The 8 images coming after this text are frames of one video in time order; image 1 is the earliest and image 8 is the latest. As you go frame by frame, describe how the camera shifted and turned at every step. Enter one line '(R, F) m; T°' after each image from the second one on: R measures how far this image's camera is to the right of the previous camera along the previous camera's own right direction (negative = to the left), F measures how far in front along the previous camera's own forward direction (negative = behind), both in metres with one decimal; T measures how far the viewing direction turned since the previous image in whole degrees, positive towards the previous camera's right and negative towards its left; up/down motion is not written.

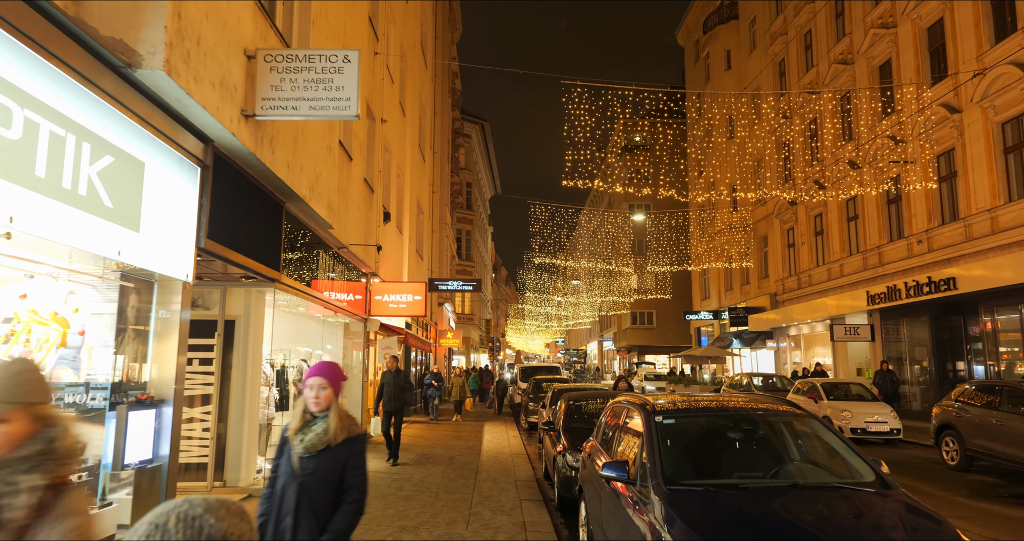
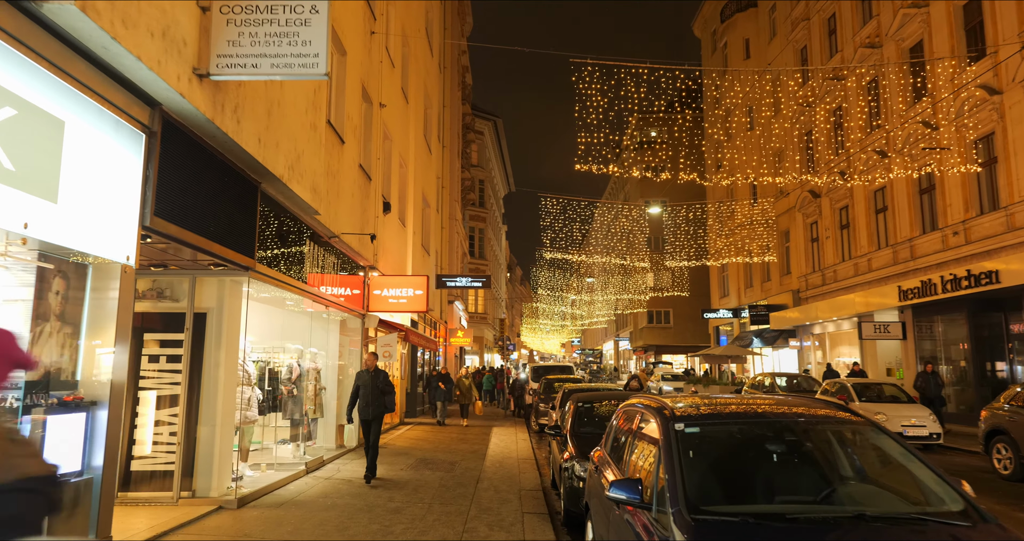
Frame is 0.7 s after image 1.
(+0.2, +1.0) m; -1°
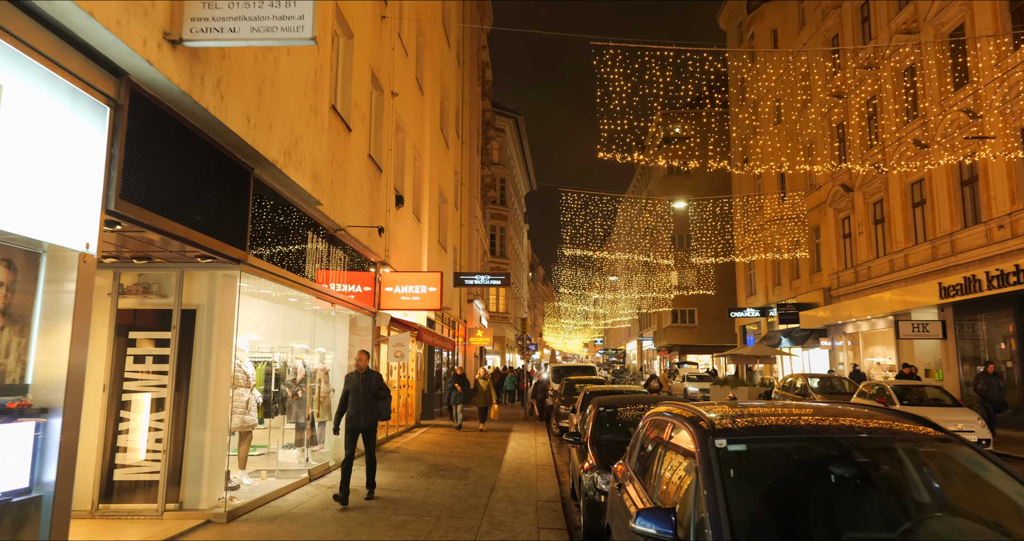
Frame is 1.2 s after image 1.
(+0.1, +0.7) m; -2°
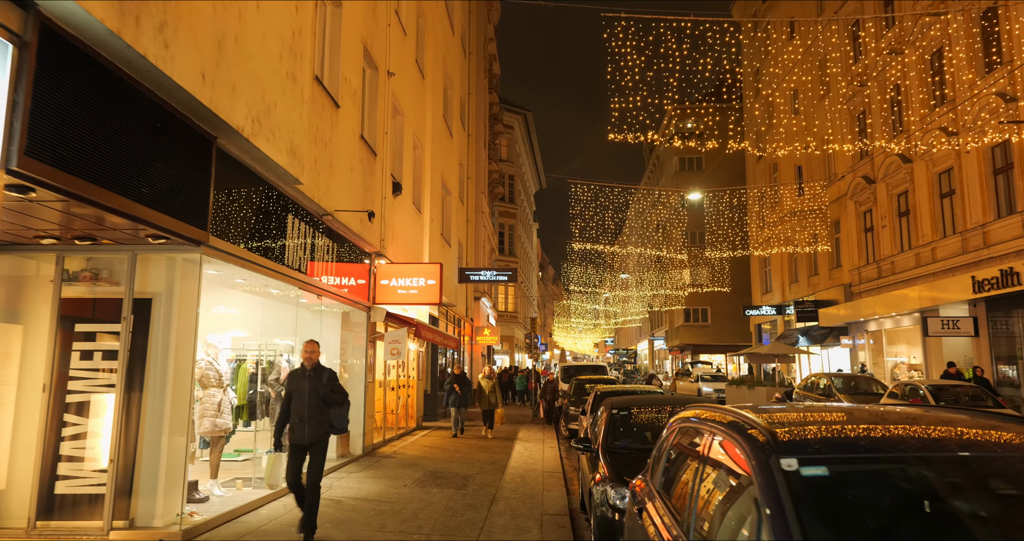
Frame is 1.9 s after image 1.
(+0.1, +1.0) m; -1°
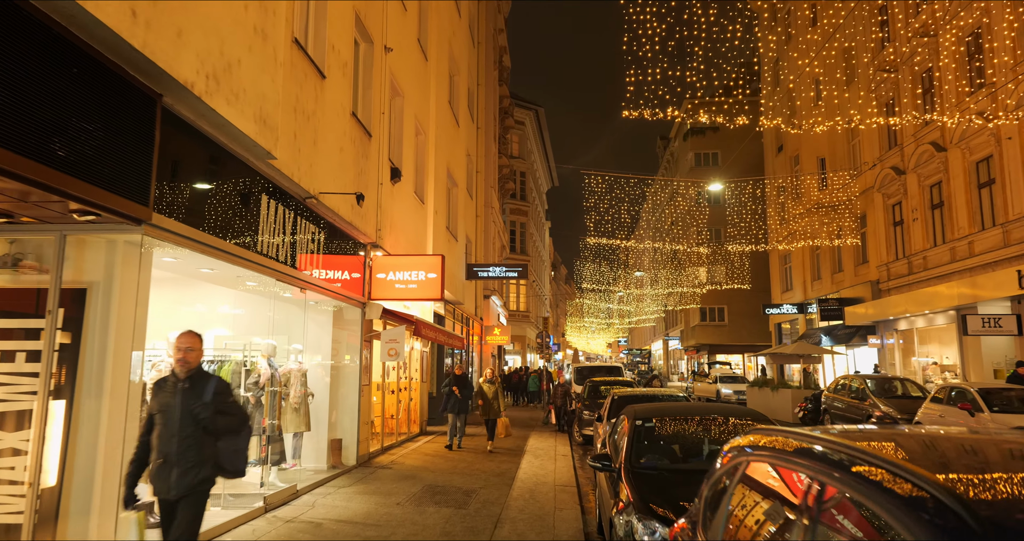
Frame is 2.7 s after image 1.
(+0.1, +1.2) m; -1°
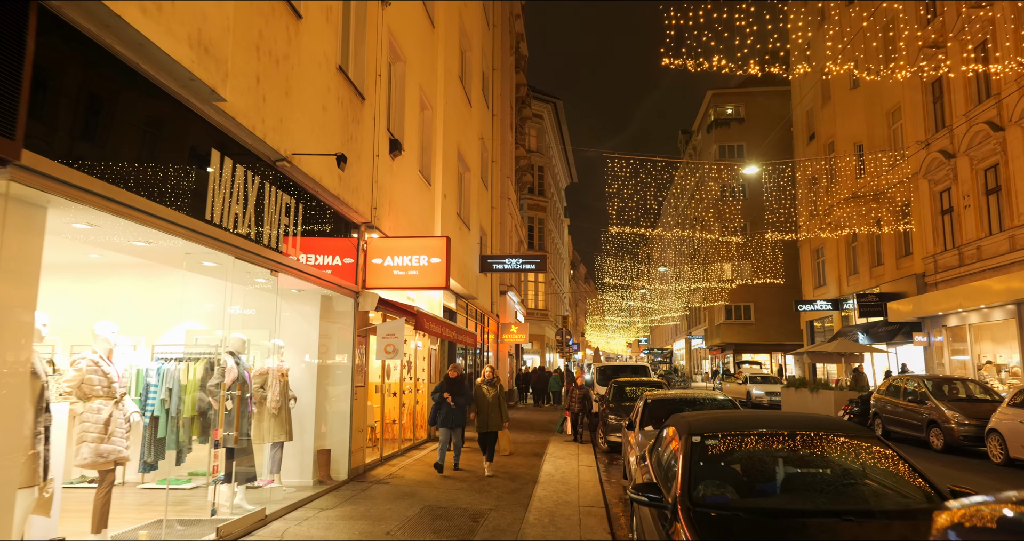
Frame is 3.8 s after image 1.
(0.0, +1.6) m; -2°
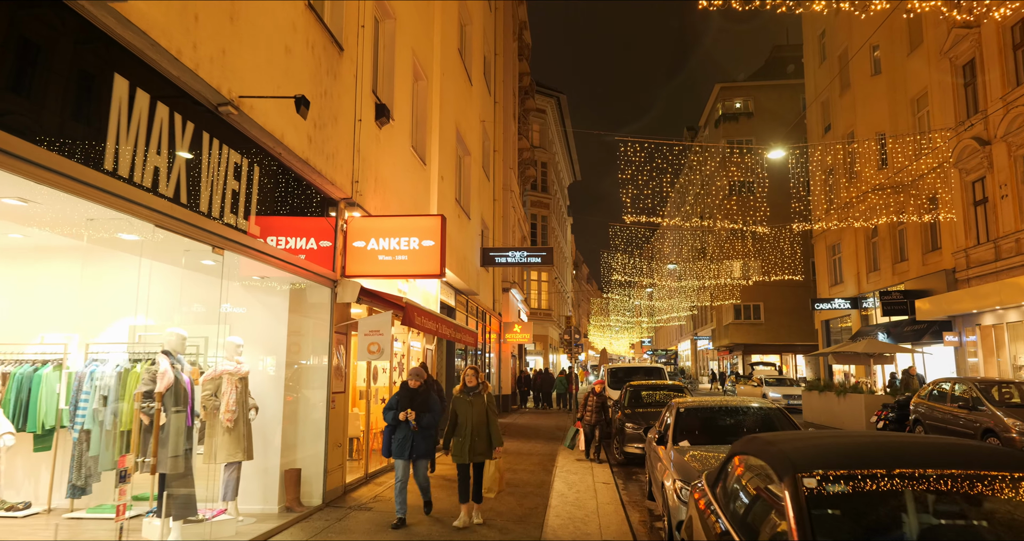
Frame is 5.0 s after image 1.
(-0.1, +1.6) m; 0°
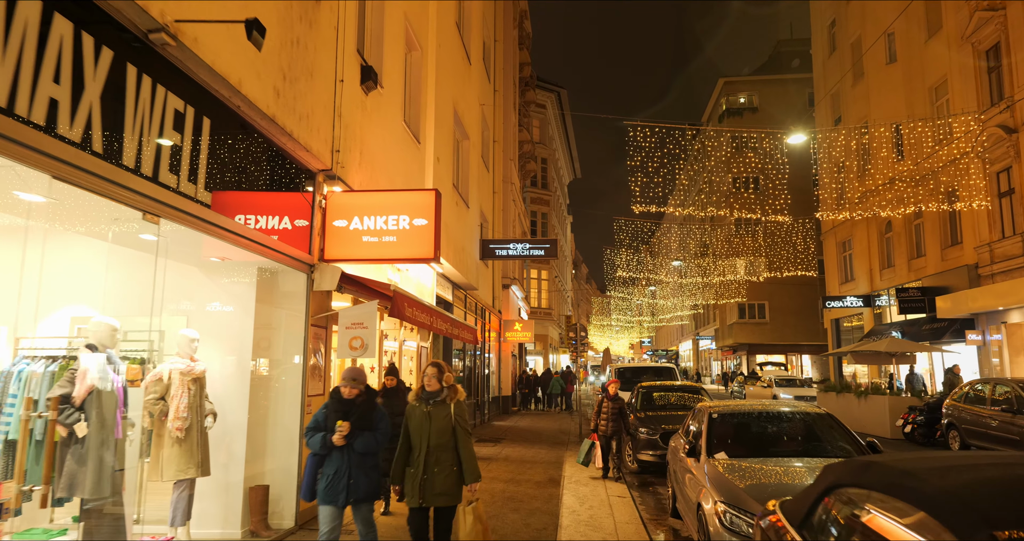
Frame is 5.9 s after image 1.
(-0.1, +1.2) m; 0°
